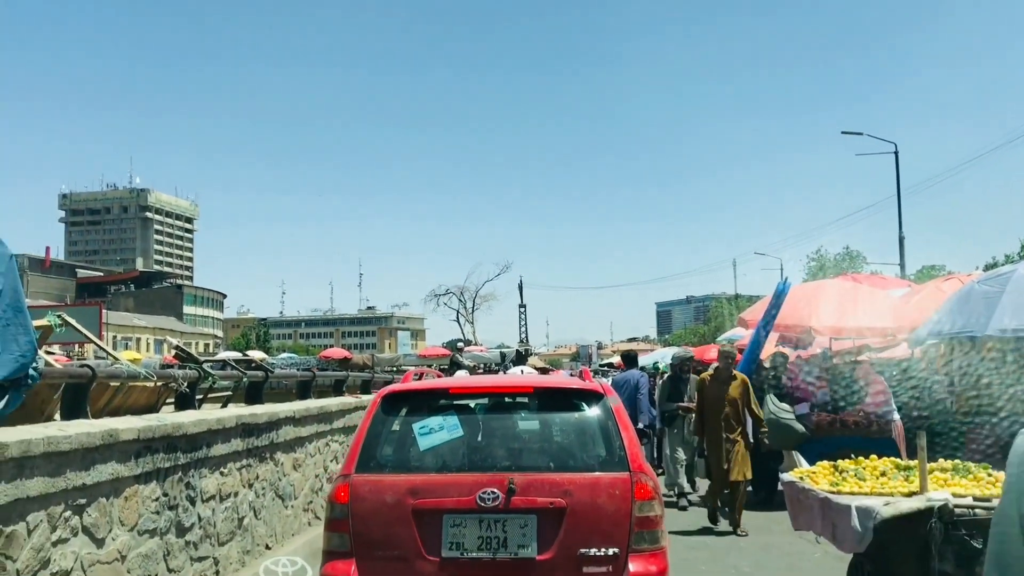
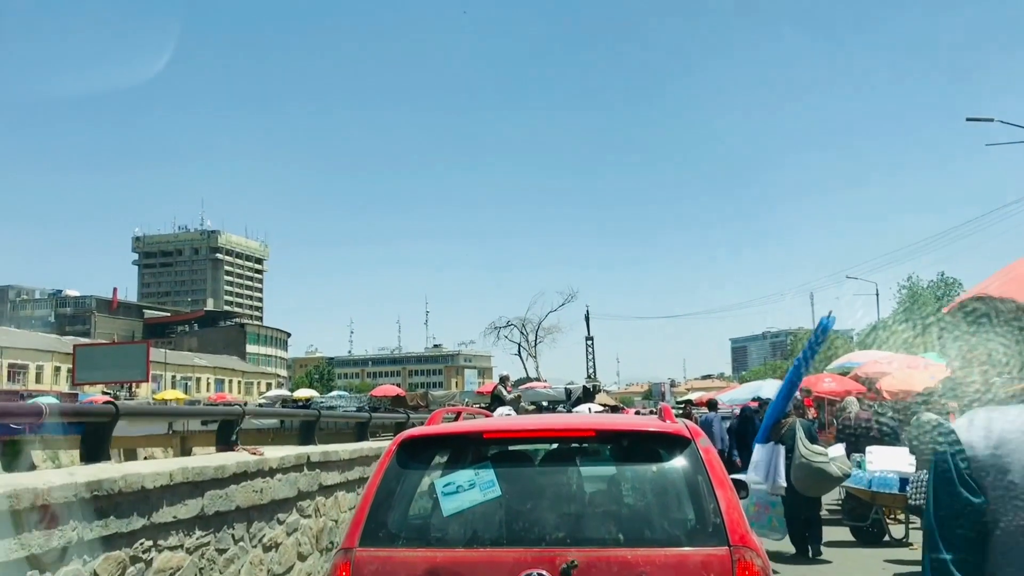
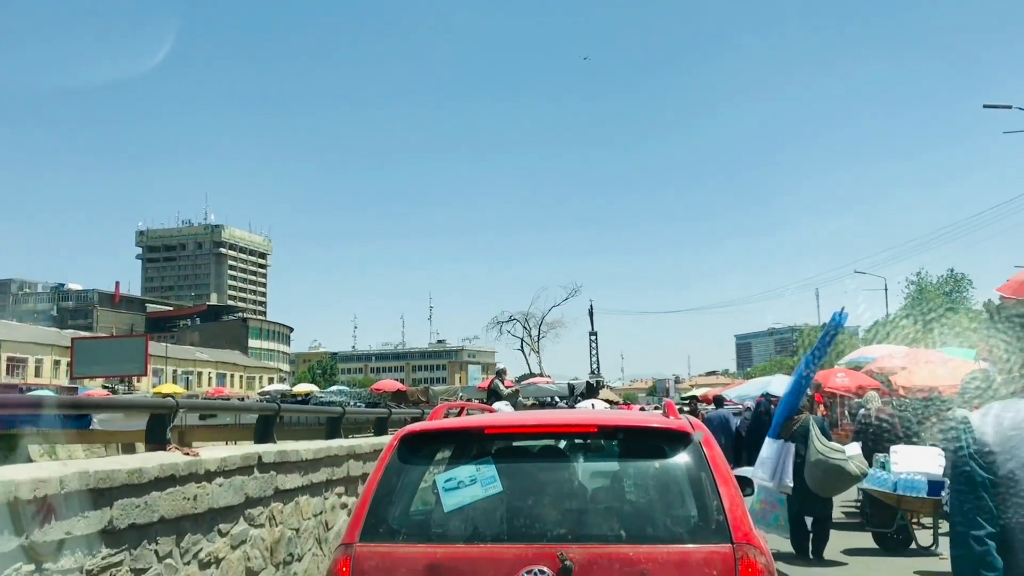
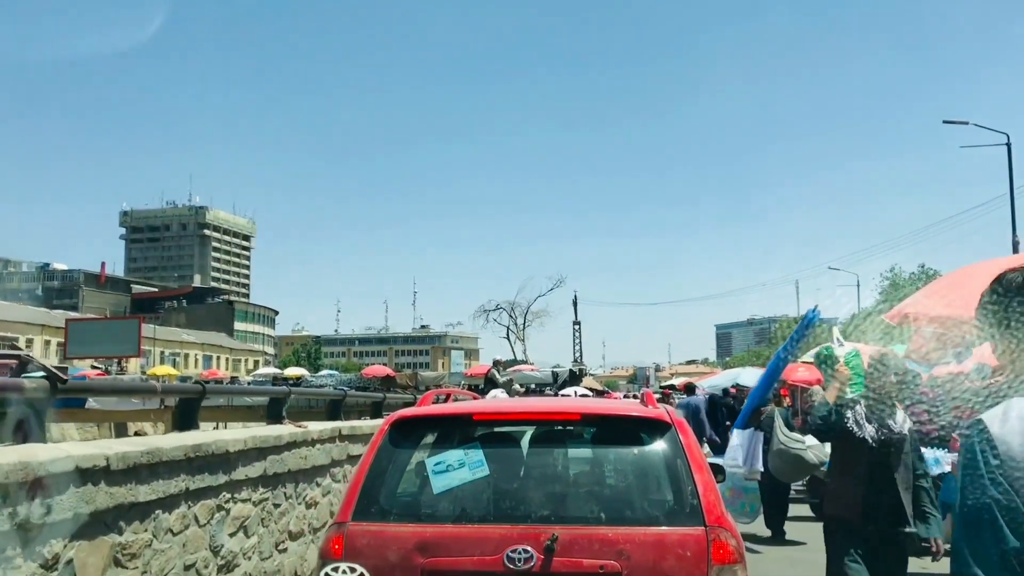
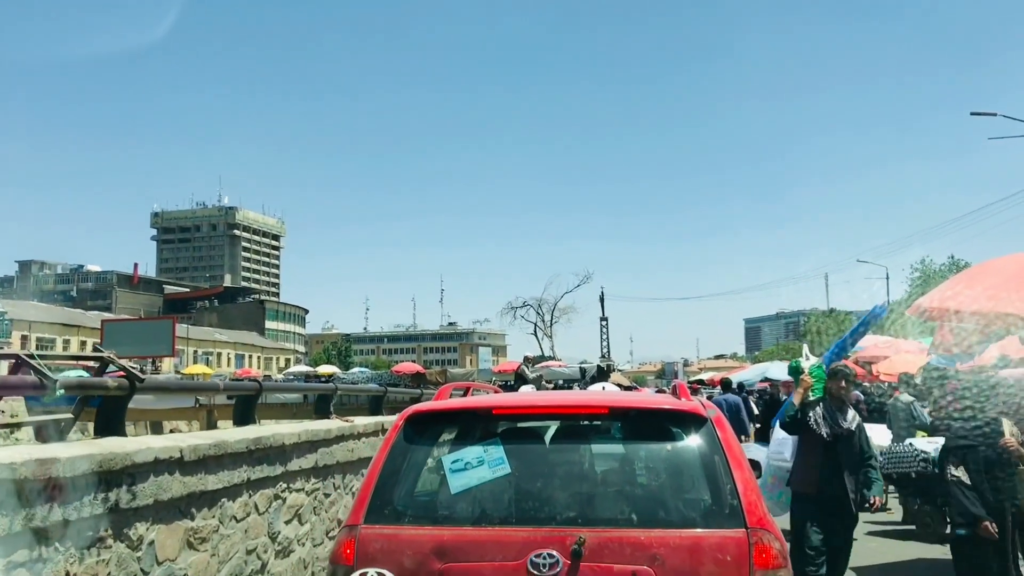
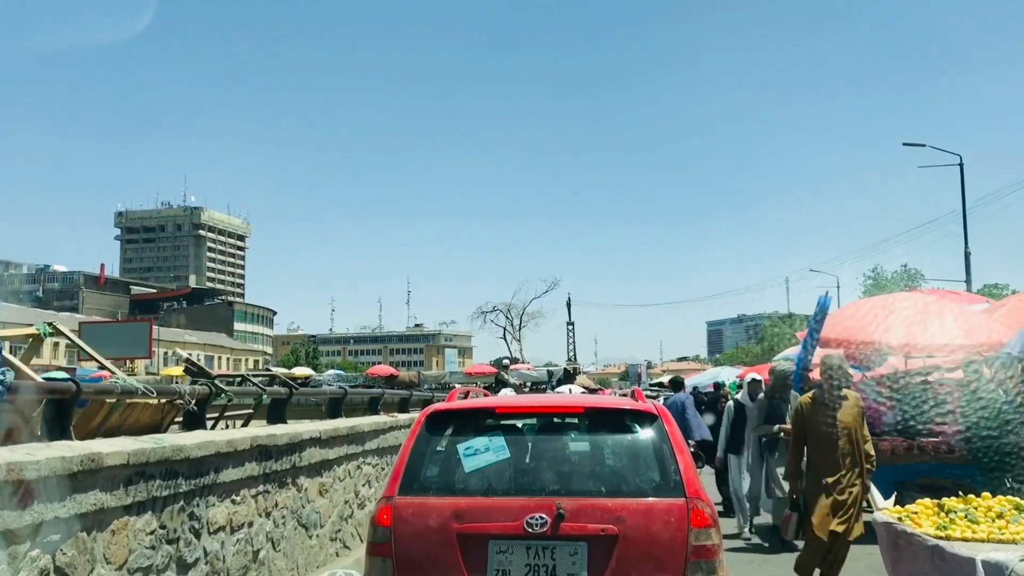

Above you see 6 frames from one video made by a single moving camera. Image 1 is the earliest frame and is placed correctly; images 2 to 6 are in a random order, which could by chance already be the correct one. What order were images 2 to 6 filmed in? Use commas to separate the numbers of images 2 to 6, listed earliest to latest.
6, 5, 4, 2, 3
